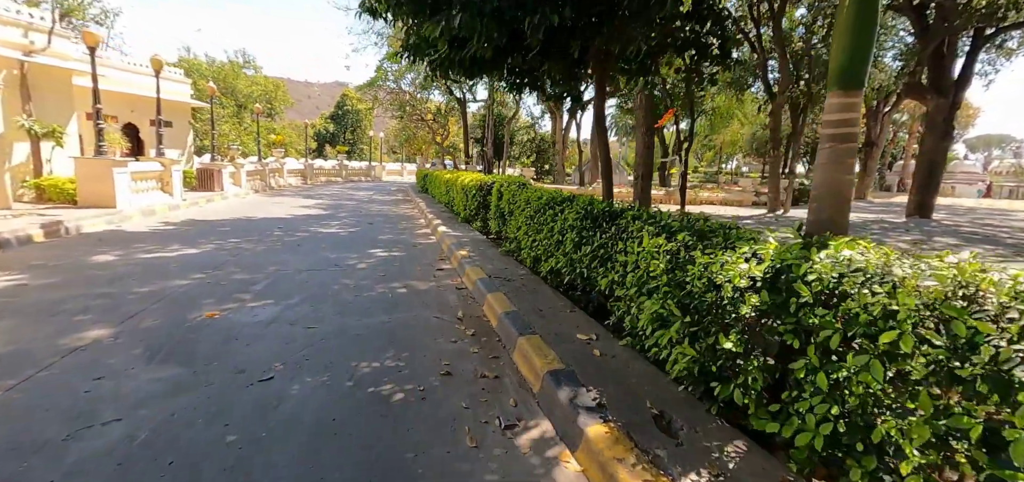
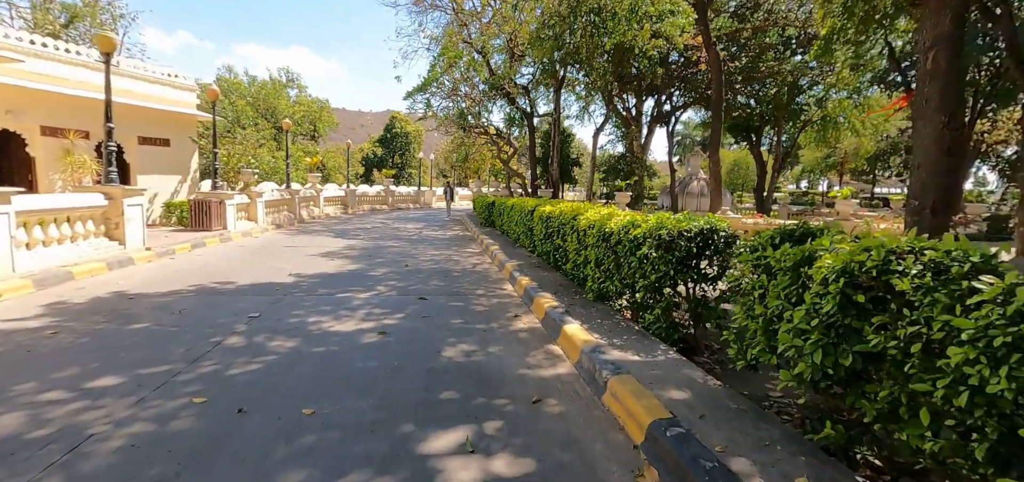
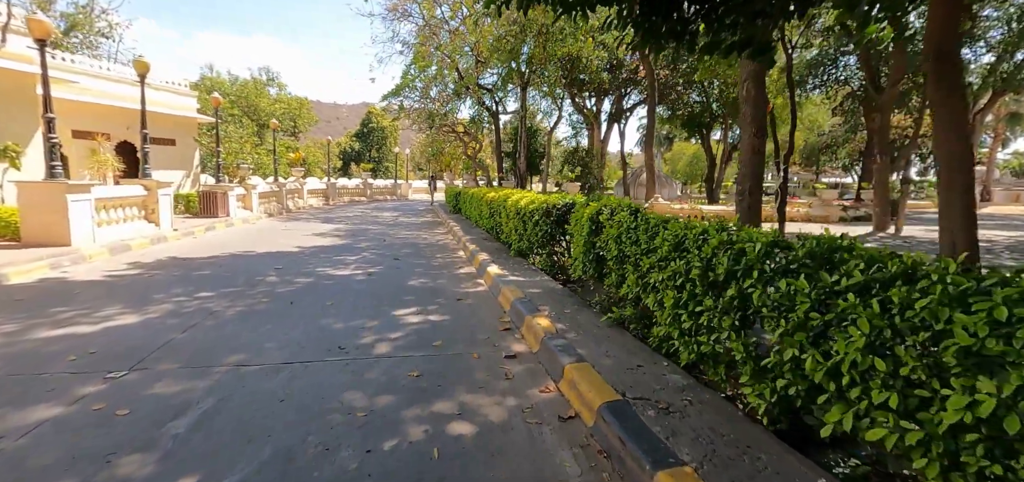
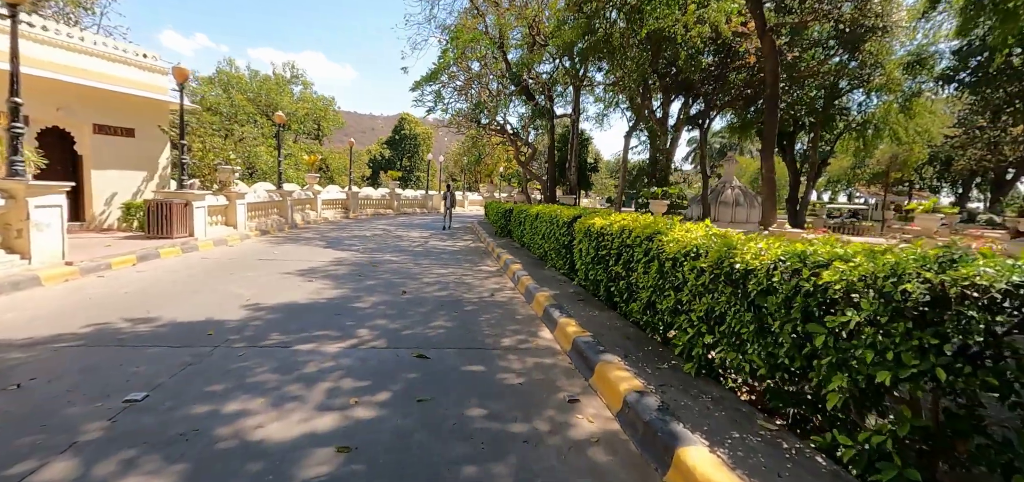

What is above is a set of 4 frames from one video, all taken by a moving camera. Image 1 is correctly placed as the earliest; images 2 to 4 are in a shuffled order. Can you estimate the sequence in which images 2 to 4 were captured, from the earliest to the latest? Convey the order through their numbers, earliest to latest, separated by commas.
3, 2, 4
